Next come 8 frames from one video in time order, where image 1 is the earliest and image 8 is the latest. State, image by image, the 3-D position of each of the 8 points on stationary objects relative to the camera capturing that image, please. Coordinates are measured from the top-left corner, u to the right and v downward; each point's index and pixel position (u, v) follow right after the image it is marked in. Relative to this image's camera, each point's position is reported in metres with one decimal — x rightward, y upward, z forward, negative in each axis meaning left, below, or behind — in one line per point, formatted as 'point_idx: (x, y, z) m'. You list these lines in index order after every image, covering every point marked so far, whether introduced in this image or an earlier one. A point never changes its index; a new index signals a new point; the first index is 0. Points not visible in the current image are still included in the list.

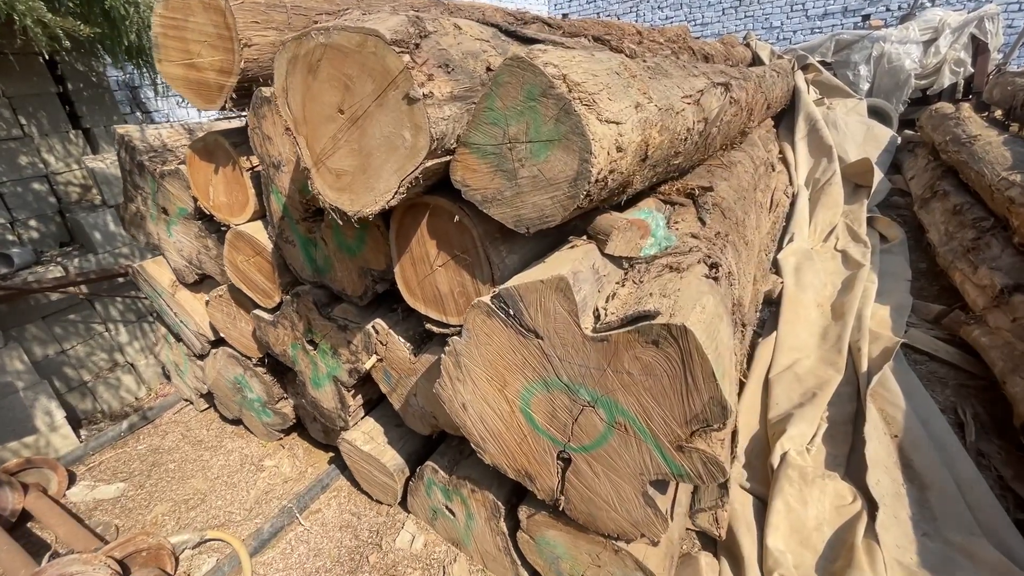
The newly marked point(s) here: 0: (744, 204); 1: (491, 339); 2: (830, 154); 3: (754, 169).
0: (+1.4, +0.5, +2.8) m
1: (-0.1, -0.2, +1.6) m
2: (+4.2, +1.8, +6.3) m
3: (+1.9, +0.9, +3.8) m
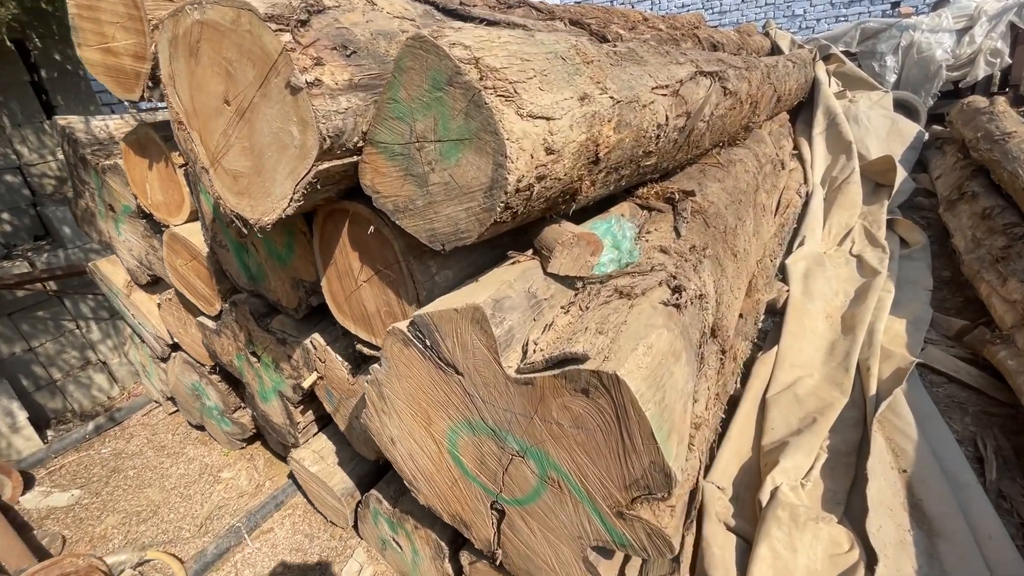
0: (+1.2, +0.4, +2.5) m
1: (-0.3, -0.2, +1.4) m
2: (+4.2, +1.7, +5.9) m
3: (+1.8, +0.9, +3.5) m
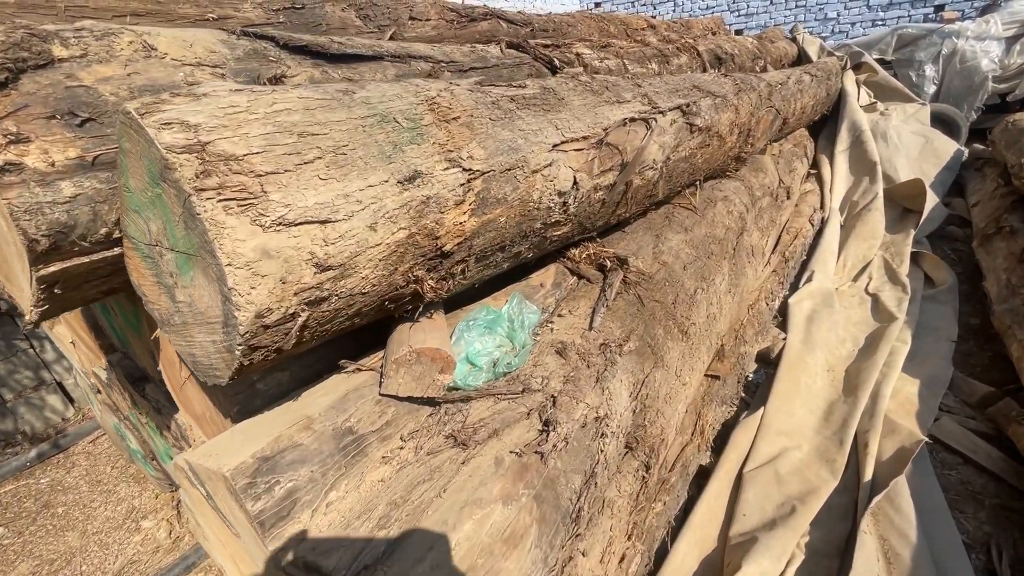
0: (+0.9, +0.1, +2.2) m
1: (-0.7, -0.5, +1.1) m
2: (+4.0, +1.3, +5.3) m
3: (+1.5, +0.5, +3.1) m
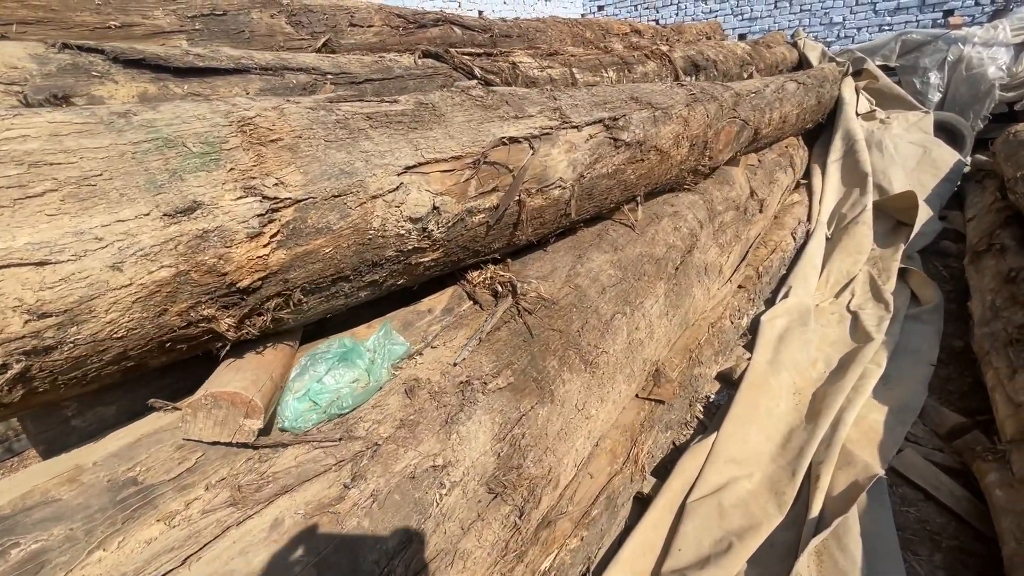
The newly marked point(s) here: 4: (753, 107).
0: (+0.5, 0.0, +2.1) m
1: (-1.1, -0.6, +1.0) m
2: (+3.8, +1.1, +5.1) m
3: (+1.2, +0.4, +3.0) m
4: (+1.8, +1.3, +3.5) m
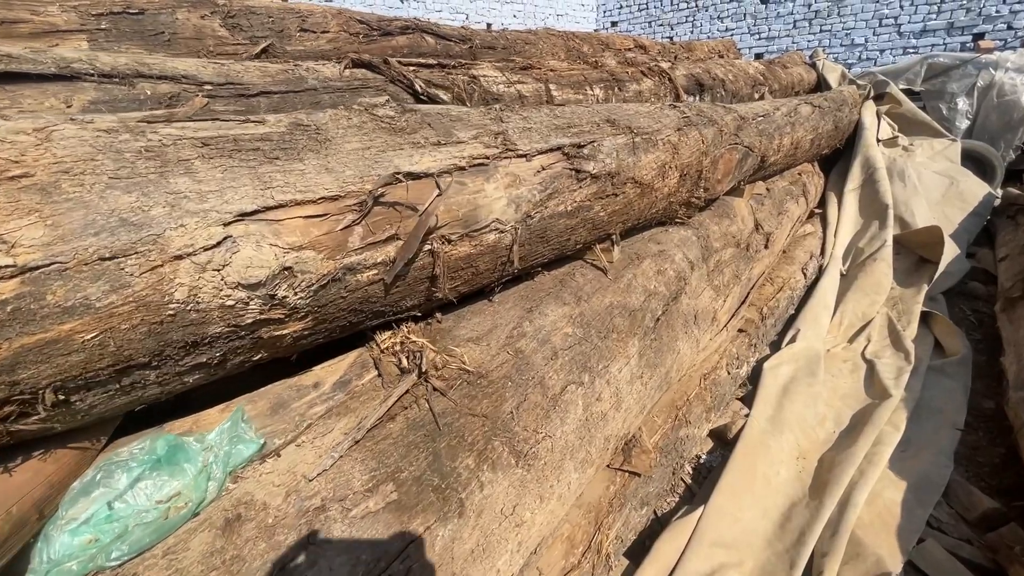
0: (+0.3, -0.2, +1.7) m
1: (-1.4, -0.7, +0.7) m
2: (+3.7, +0.7, +4.7) m
3: (+1.0, +0.2, +2.6) m
4: (+1.6, +1.0, +3.1) m
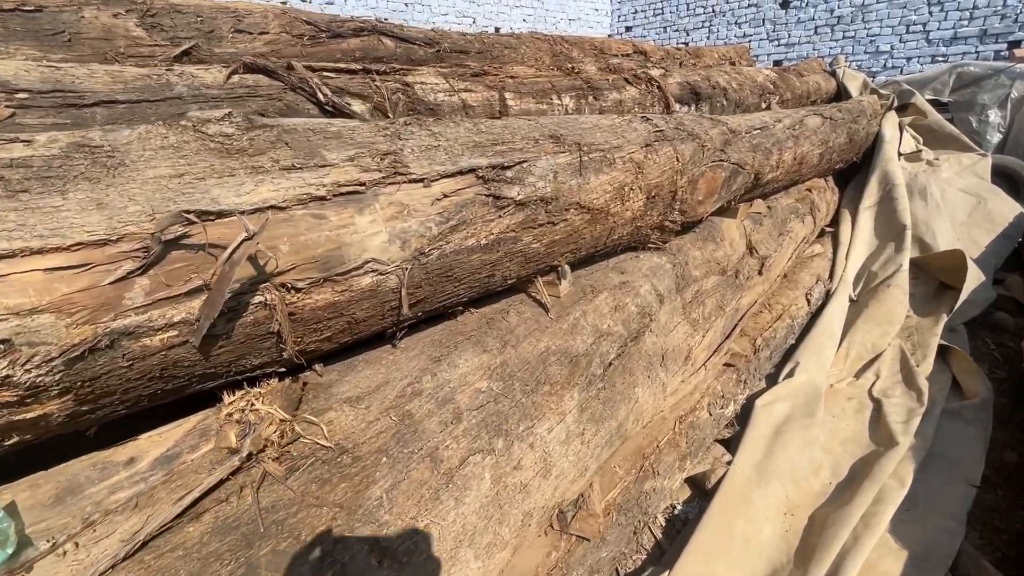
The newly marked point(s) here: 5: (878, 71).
0: (0.0, -0.4, +1.4) m
1: (-1.7, -0.8, +0.5) m
2: (+3.5, +0.4, +4.4) m
3: (+0.8, 0.0, +2.3) m
4: (+1.4, +0.8, +2.8) m
5: (+5.4, +3.2, +7.1) m
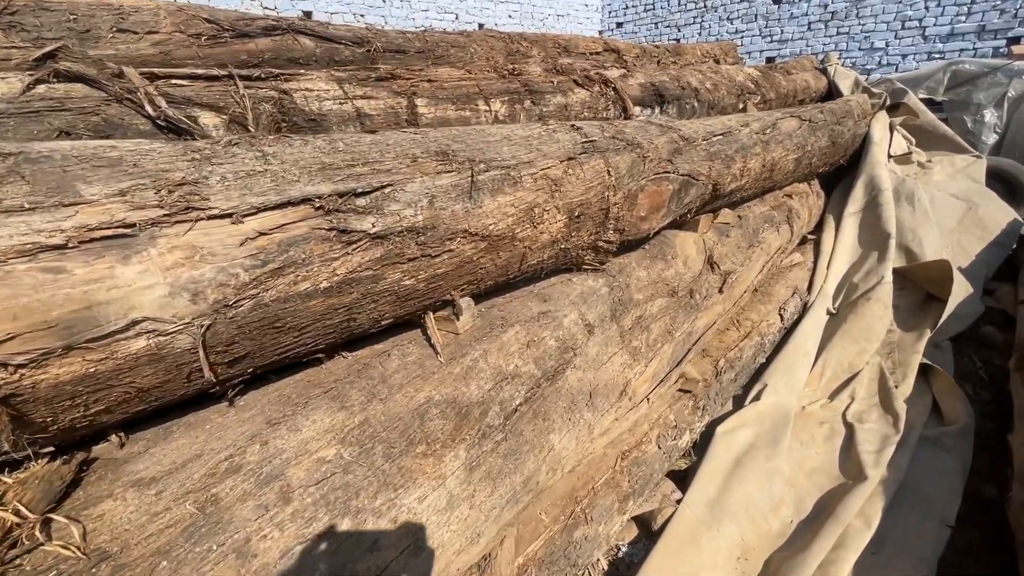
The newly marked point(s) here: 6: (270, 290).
0: (-0.3, -0.5, +1.2) m
1: (-2.1, -0.9, +0.3) m
2: (+3.2, +0.3, +4.1) m
3: (+0.4, -0.1, +2.1) m
4: (+1.1, +0.7, +2.6) m
5: (+5.1, +3.1, +6.8) m
6: (-0.5, 0.0, +1.0) m
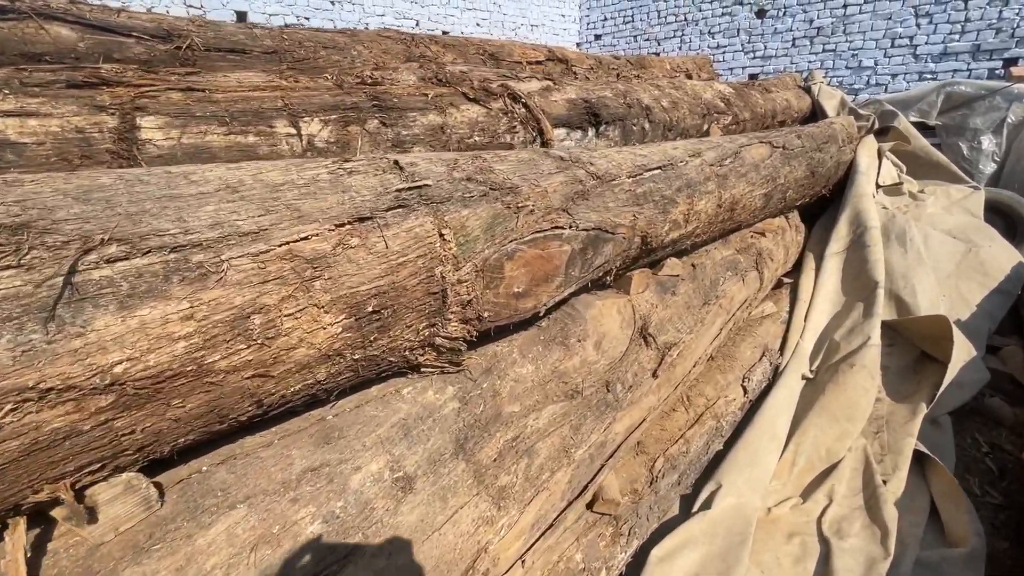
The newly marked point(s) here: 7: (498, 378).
0: (-0.9, -0.8, +0.5) m
1: (-2.6, -1.2, -0.5) m
2: (+2.6, -0.1, +3.5) m
3: (-0.1, -0.5, +1.4) m
4: (+0.5, +0.4, +1.9) m
5: (+4.5, +2.6, +6.2) m
6: (-1.1, -0.3, +0.3) m
7: (0.0, -0.3, +1.5) m
